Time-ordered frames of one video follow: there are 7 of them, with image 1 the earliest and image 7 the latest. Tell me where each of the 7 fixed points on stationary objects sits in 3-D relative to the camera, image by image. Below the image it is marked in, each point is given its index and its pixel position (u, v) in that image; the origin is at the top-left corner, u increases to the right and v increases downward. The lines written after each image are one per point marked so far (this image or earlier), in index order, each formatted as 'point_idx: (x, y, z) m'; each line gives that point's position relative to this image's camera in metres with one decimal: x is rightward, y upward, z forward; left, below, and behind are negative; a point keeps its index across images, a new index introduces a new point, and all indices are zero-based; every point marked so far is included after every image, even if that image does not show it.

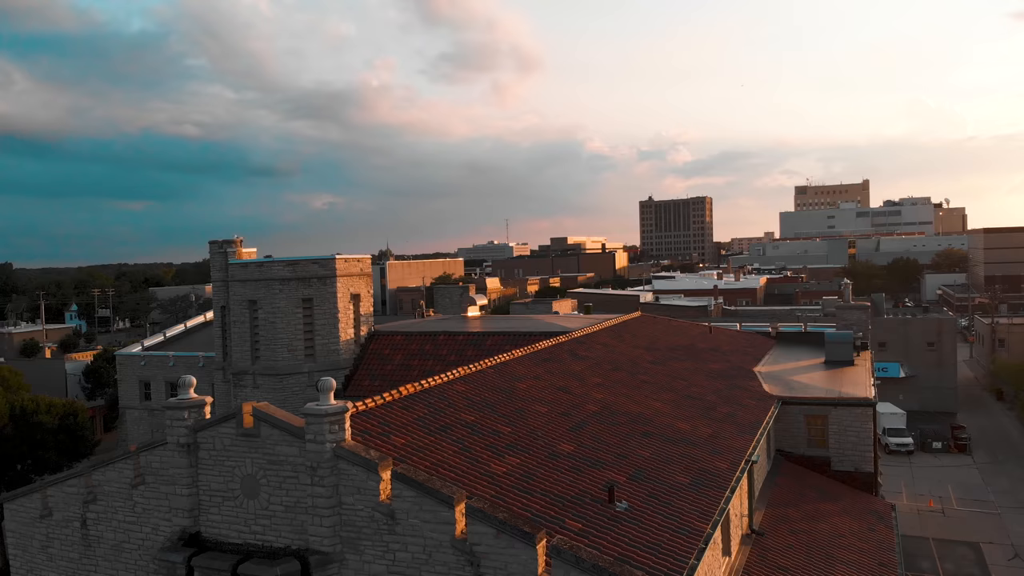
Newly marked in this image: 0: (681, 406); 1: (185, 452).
0: (+4.1, -2.8, +17.0) m
1: (-4.6, -2.3, +10.0) m
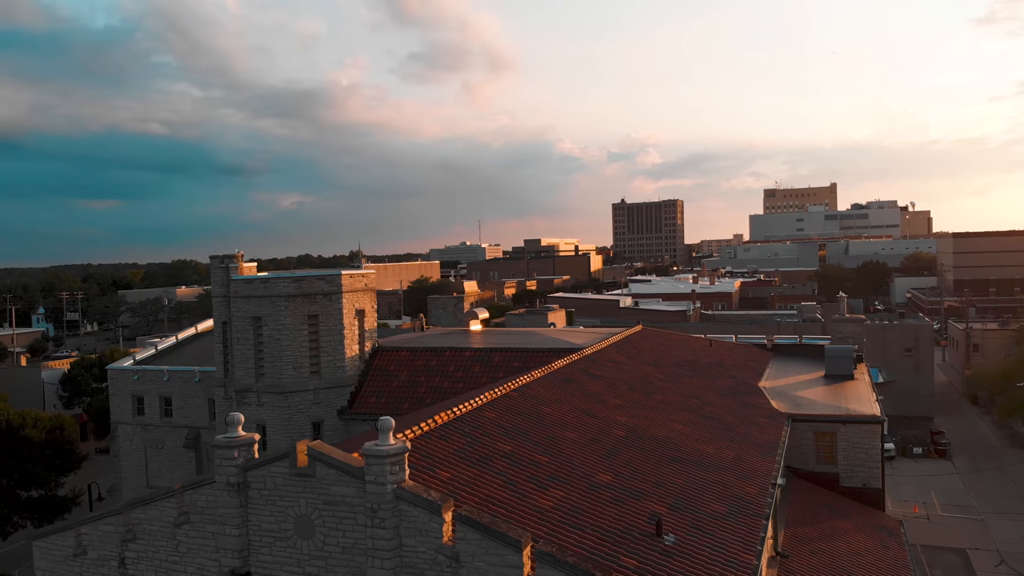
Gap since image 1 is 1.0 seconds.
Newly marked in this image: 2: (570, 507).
0: (+4.6, -3.4, +17.1) m
1: (-3.8, -2.8, +9.8) m
2: (+0.9, -3.4, +11.0) m
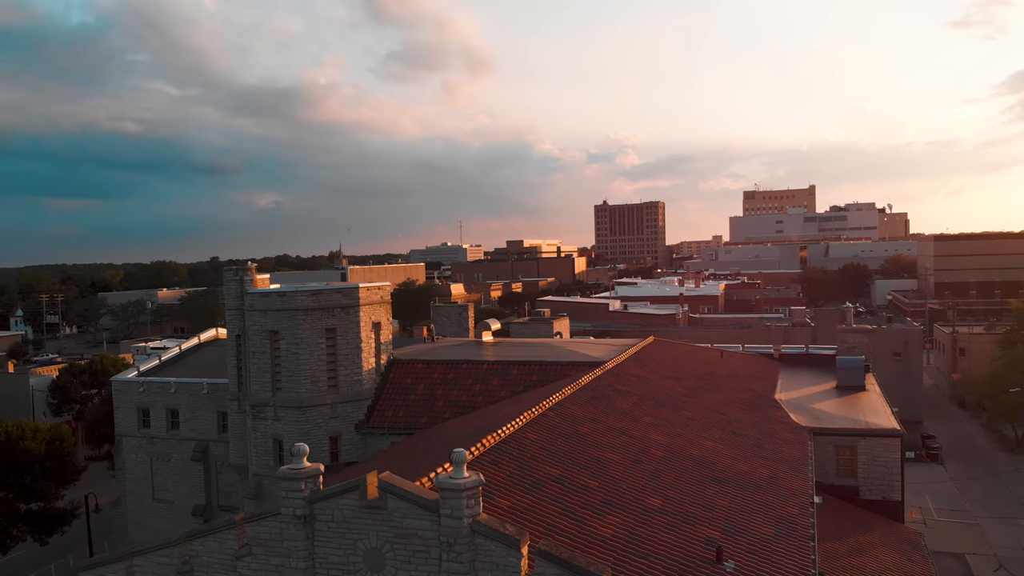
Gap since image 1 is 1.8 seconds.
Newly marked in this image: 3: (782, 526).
0: (+5.3, -3.8, +17.2) m
1: (-2.9, -3.2, +9.7) m
2: (+1.8, -3.8, +11.0) m
3: (+5.0, -4.4, +13.1) m
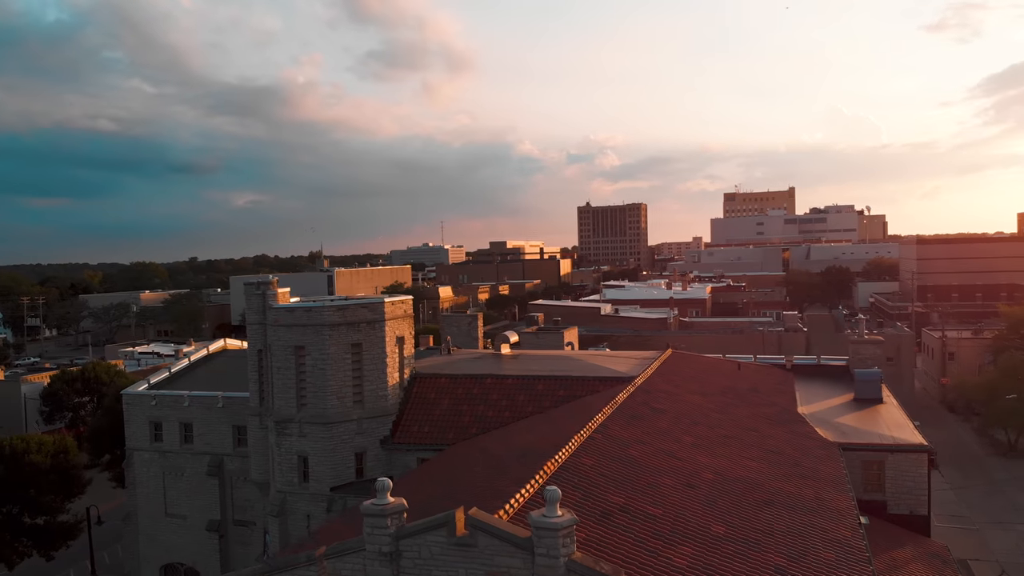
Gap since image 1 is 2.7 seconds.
0: (+6.4, -4.3, +17.2) m
1: (-1.7, -3.7, +9.6) m
2: (+3.0, -4.3, +11.0) m
3: (+6.1, -4.9, +13.2) m
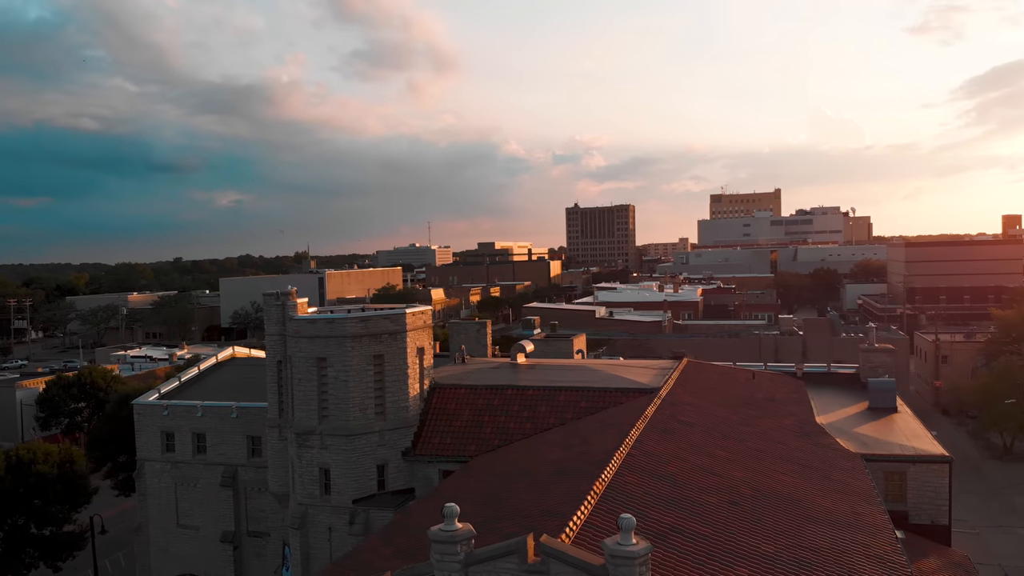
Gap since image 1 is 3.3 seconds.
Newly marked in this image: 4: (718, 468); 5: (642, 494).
0: (+7.2, -4.6, +17.3) m
1: (-0.7, -4.0, +9.6) m
2: (+3.9, -4.6, +11.0) m
3: (+6.9, -5.2, +13.3) m
4: (+4.7, -4.1, +16.2) m
5: (+2.4, -3.8, +13.3) m
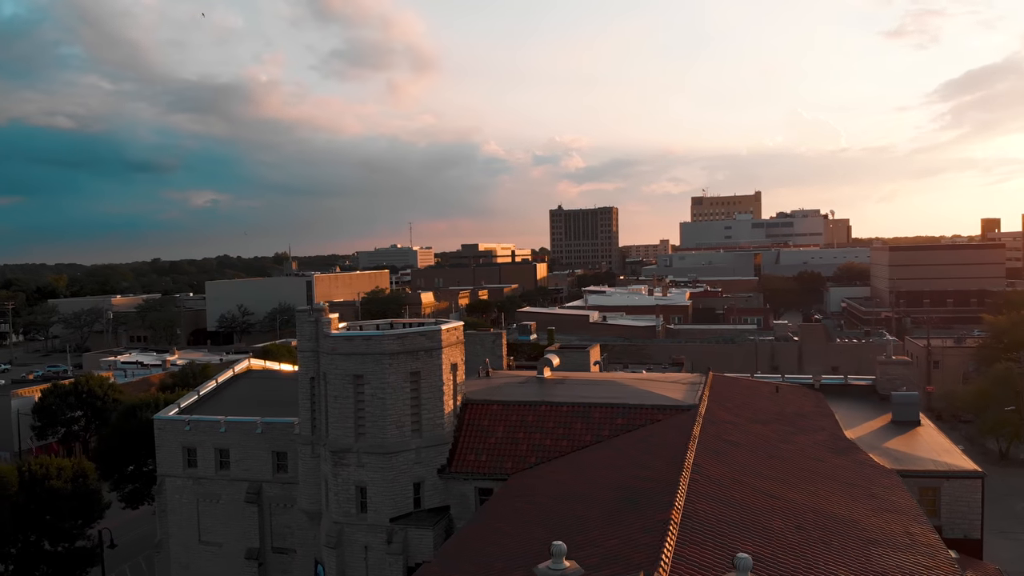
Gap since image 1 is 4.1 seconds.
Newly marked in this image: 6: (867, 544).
0: (+8.5, -5.2, +17.5) m
1: (+0.7, -4.5, +9.6) m
2: (+5.3, -5.1, +11.2) m
3: (+8.3, -5.7, +13.5) m
4: (+6.0, -4.6, +16.3) m
5: (+3.8, -4.4, +13.4) m
6: (+7.3, -5.2, +14.7) m
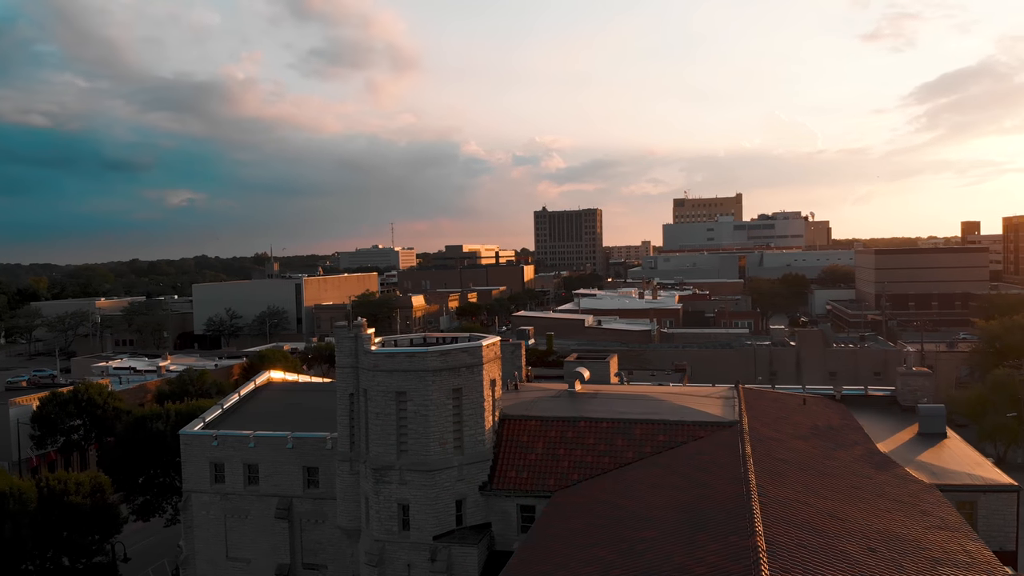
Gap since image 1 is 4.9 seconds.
0: (+9.9, -5.7, +17.8) m
1: (+2.4, -5.1, +9.6) m
2: (+6.9, -5.7, +11.3) m
3: (+9.9, -6.3, +13.7) m
4: (+7.5, -5.1, +16.5) m
5: (+5.4, -4.9, +13.5) m
6: (+8.9, -5.8, +14.9) m
